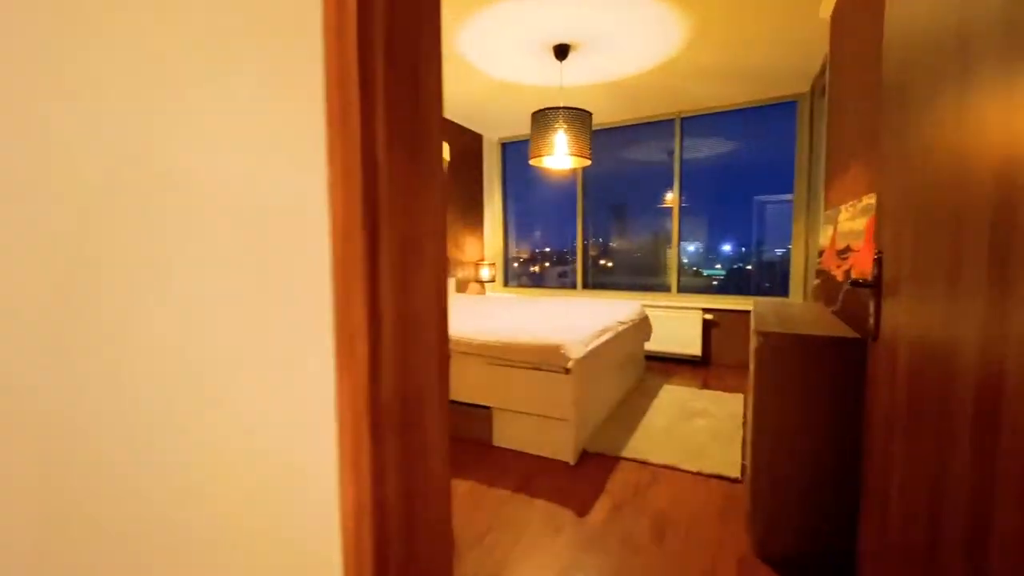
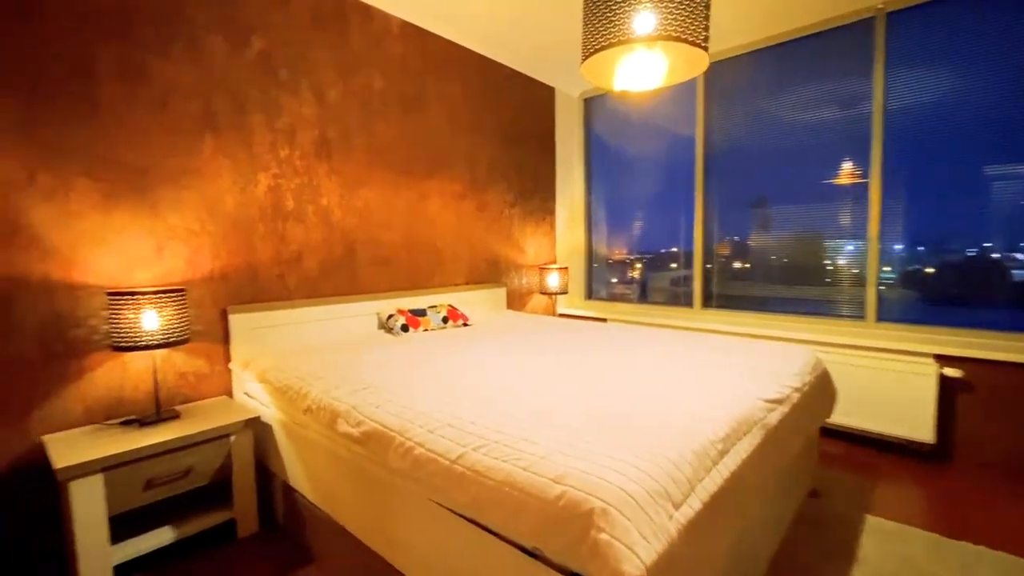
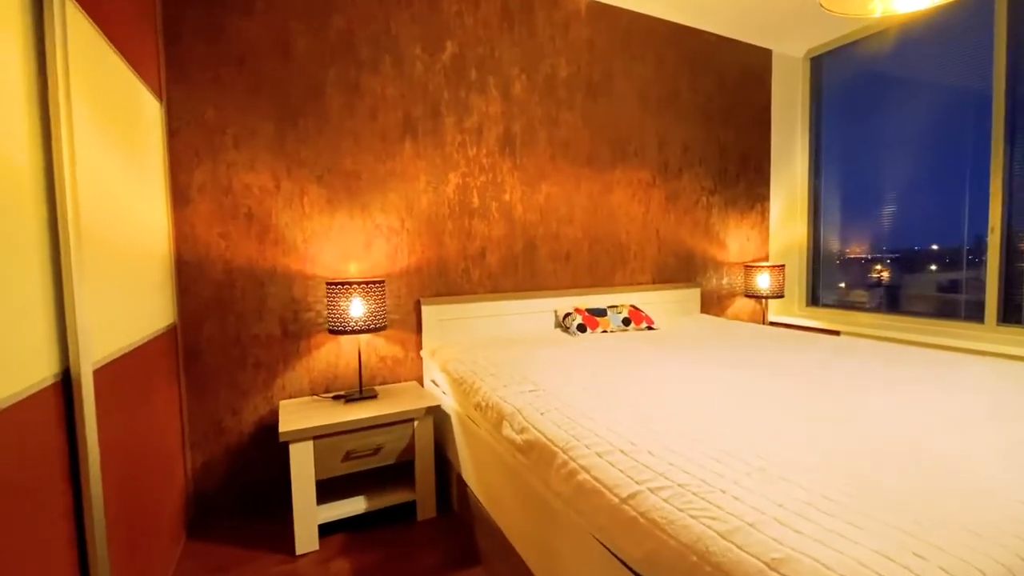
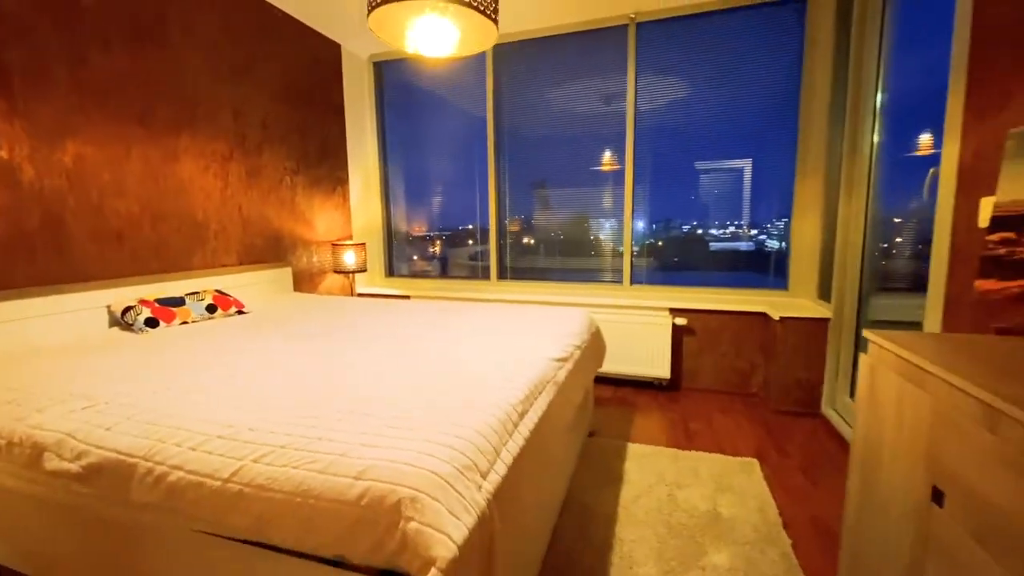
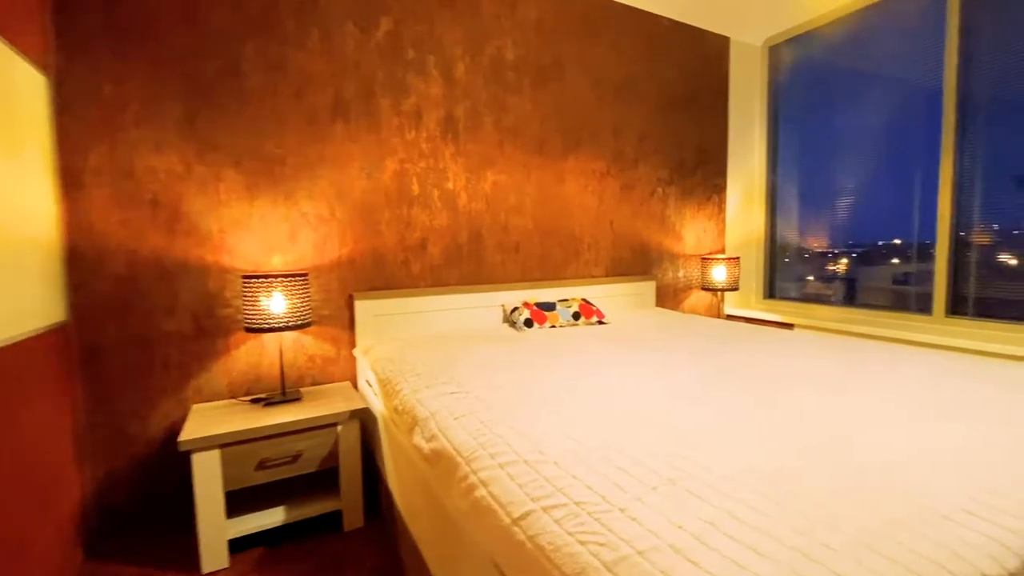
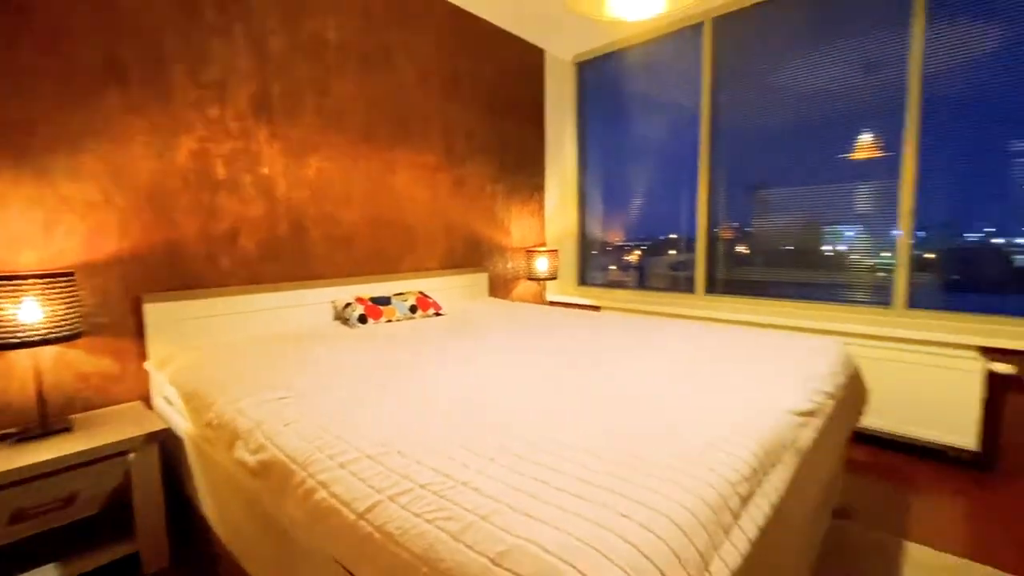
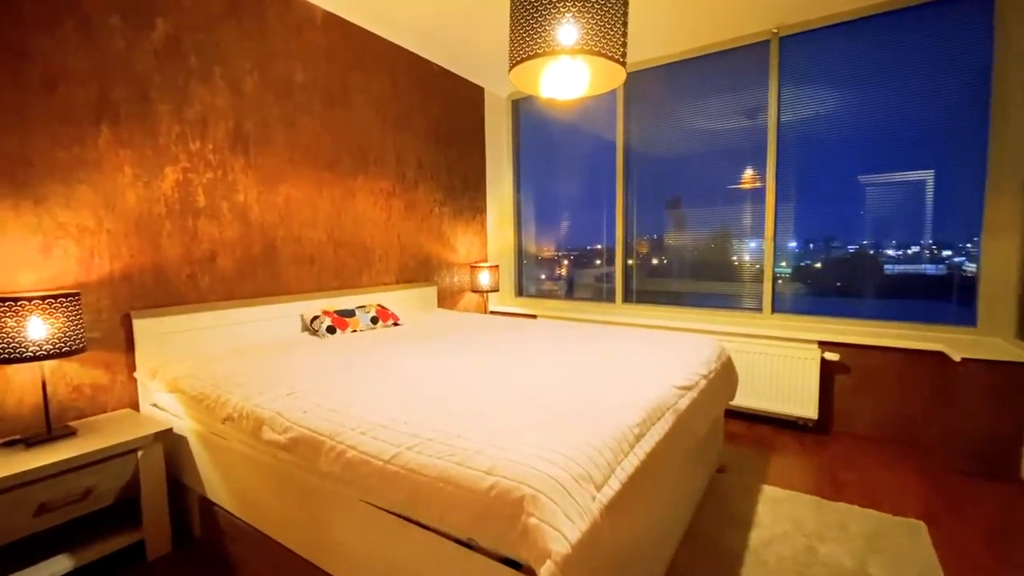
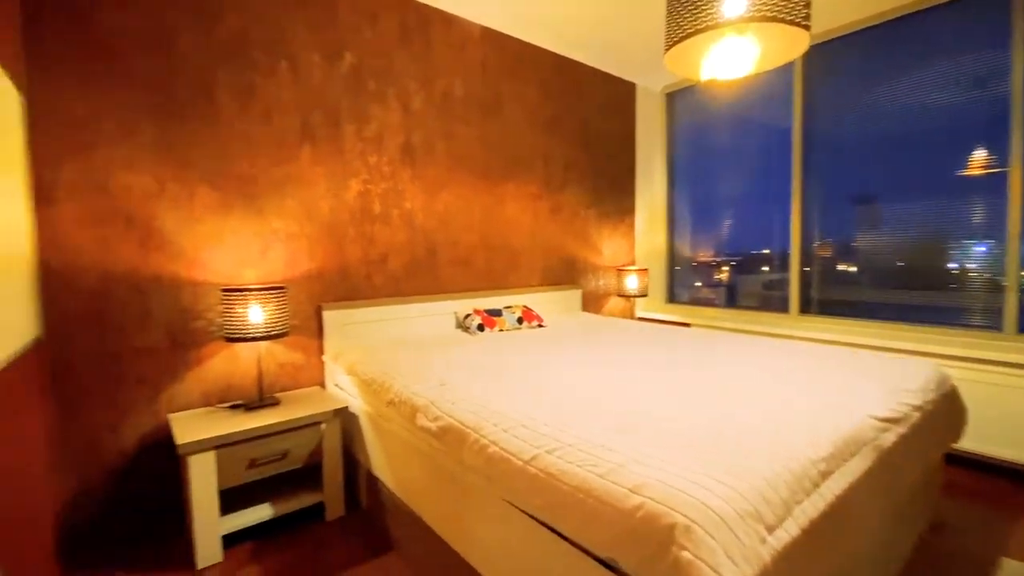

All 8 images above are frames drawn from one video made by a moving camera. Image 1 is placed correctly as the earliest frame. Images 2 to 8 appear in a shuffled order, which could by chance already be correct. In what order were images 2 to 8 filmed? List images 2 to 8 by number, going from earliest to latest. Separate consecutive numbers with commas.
7, 2, 8, 3, 5, 6, 4
